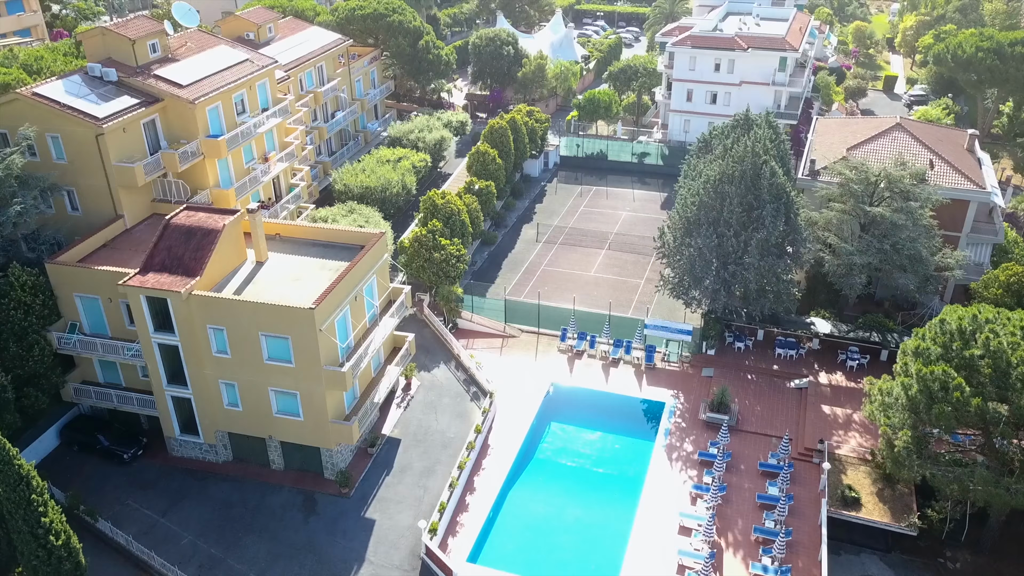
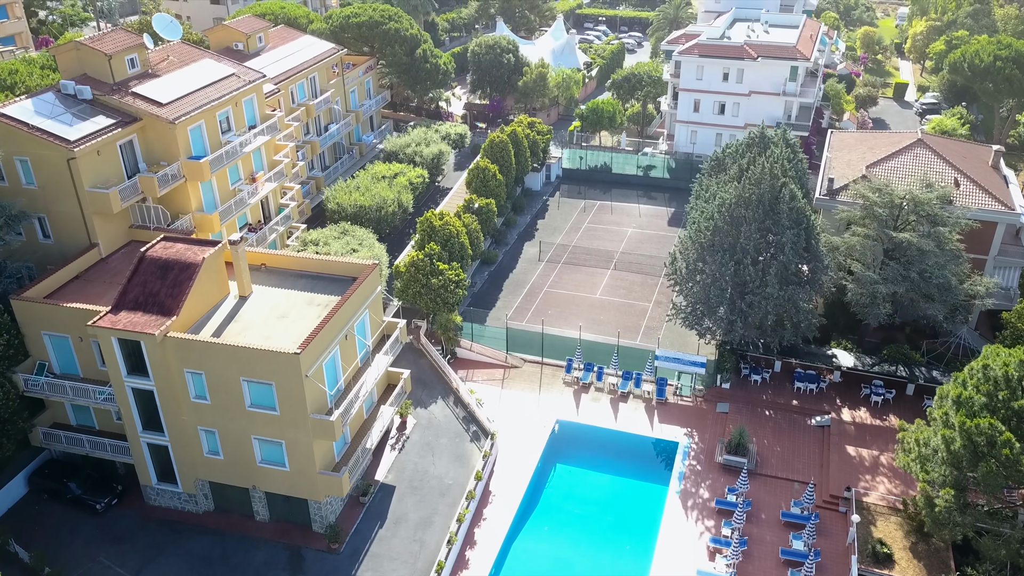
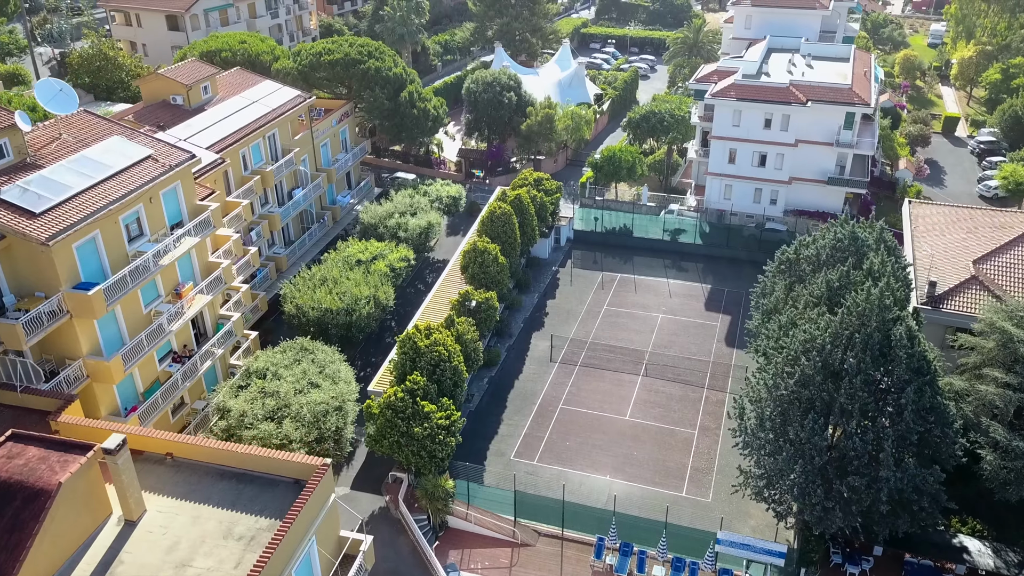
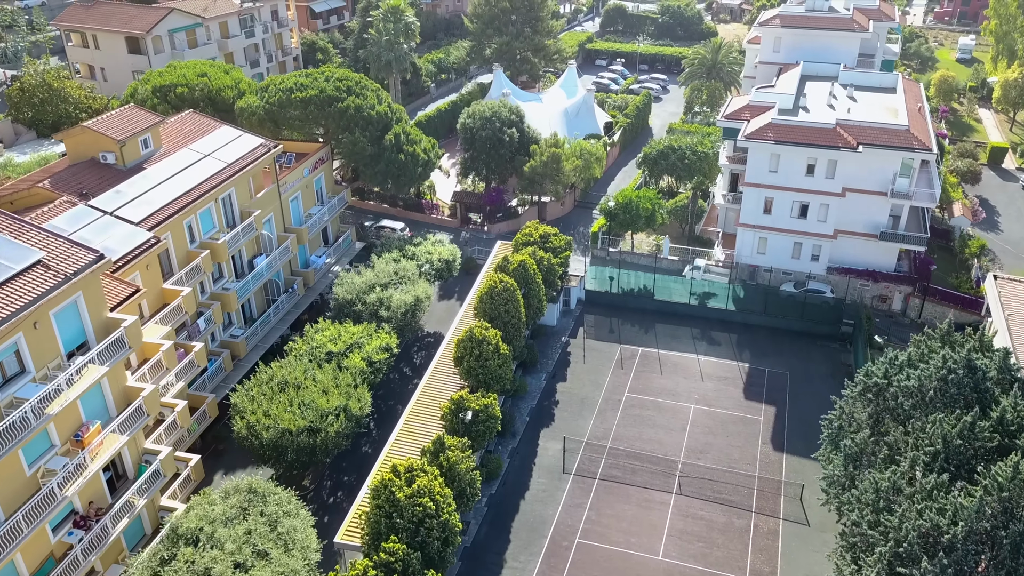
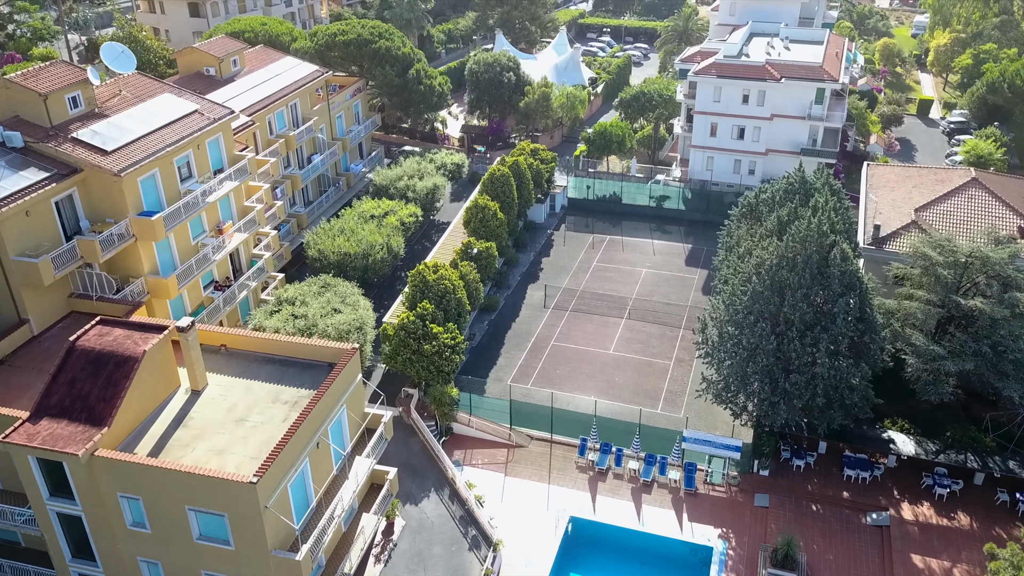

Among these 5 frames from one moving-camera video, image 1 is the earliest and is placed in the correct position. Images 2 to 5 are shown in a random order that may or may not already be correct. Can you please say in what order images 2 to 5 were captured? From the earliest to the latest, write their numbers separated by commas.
2, 5, 3, 4
